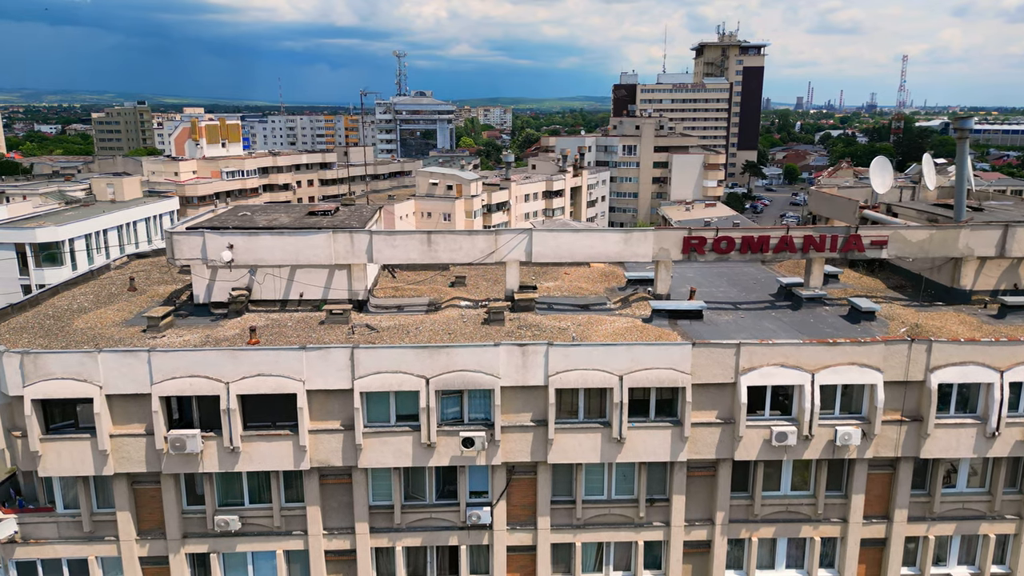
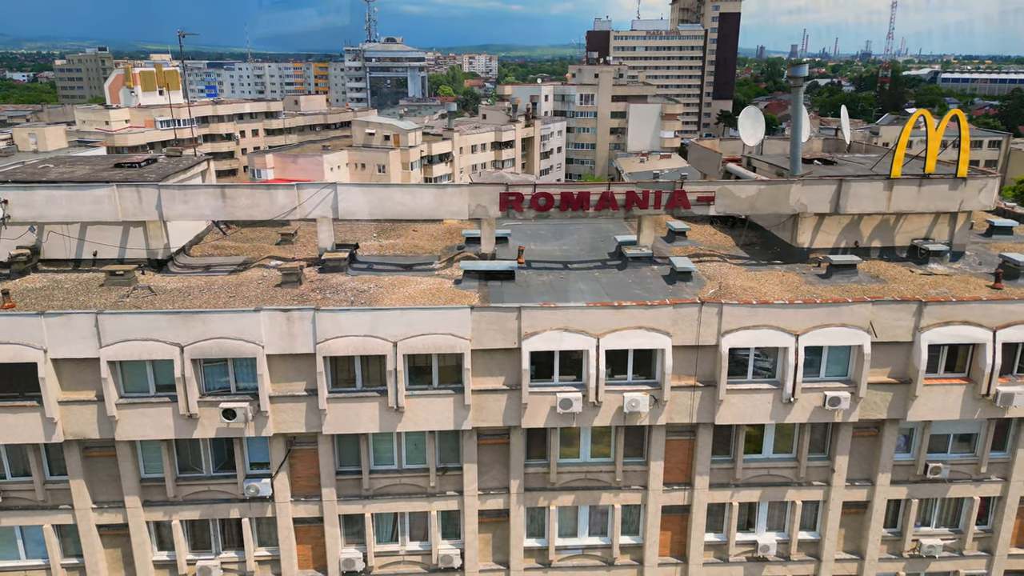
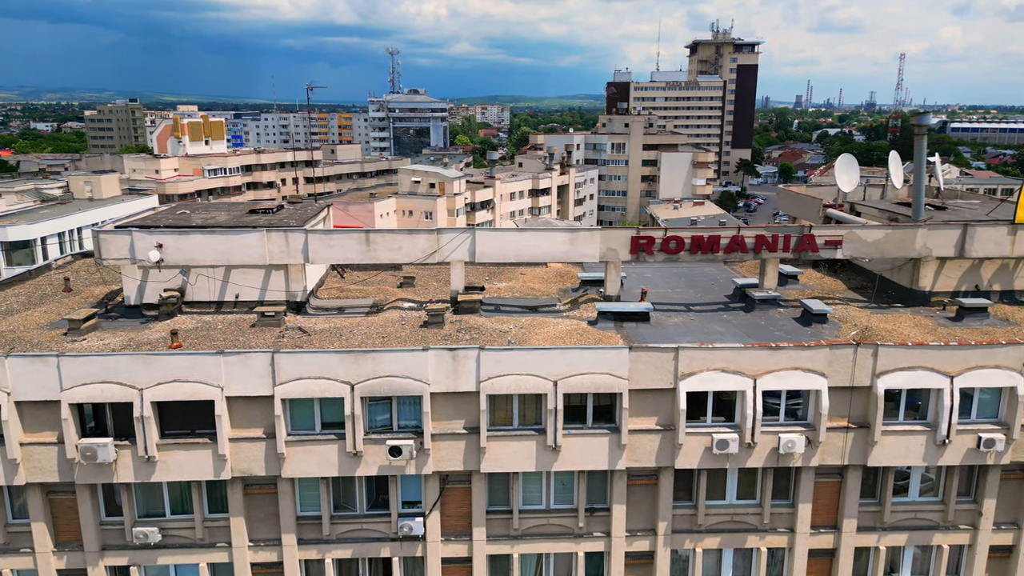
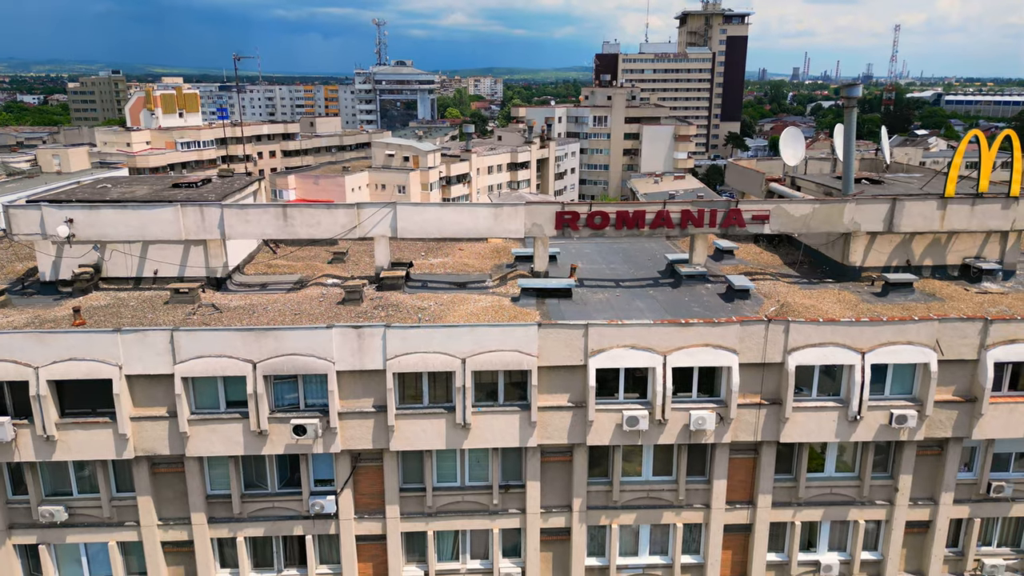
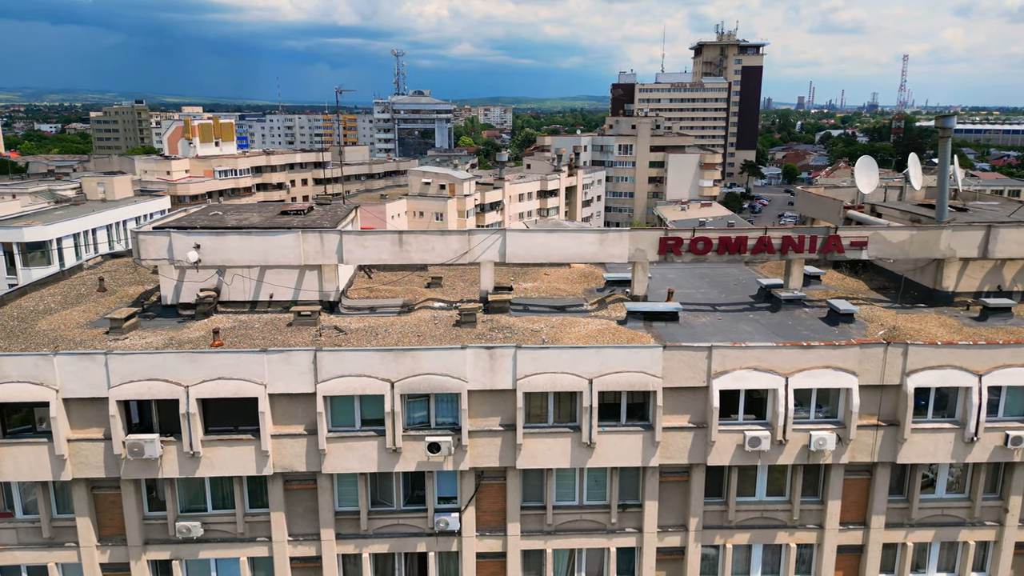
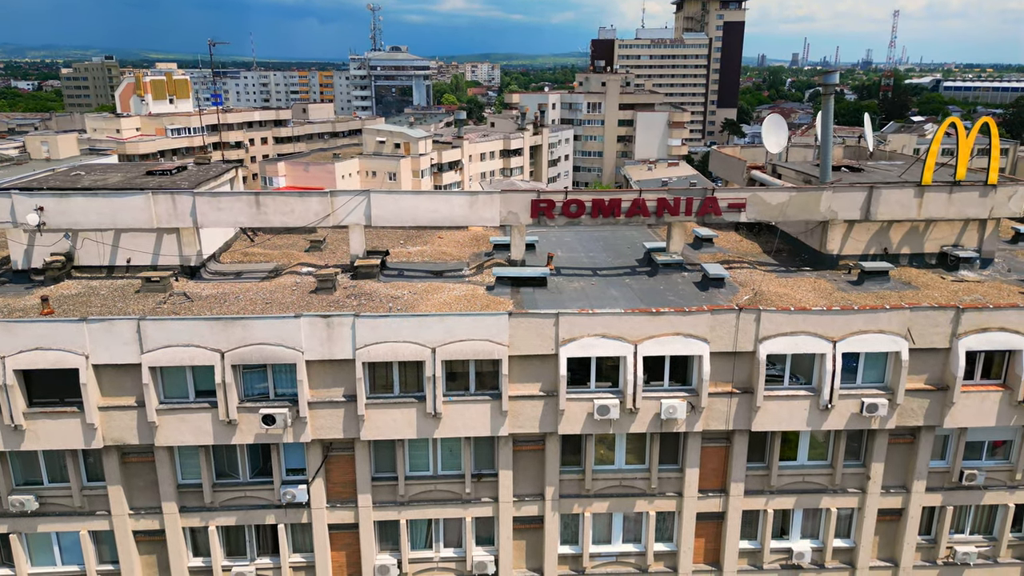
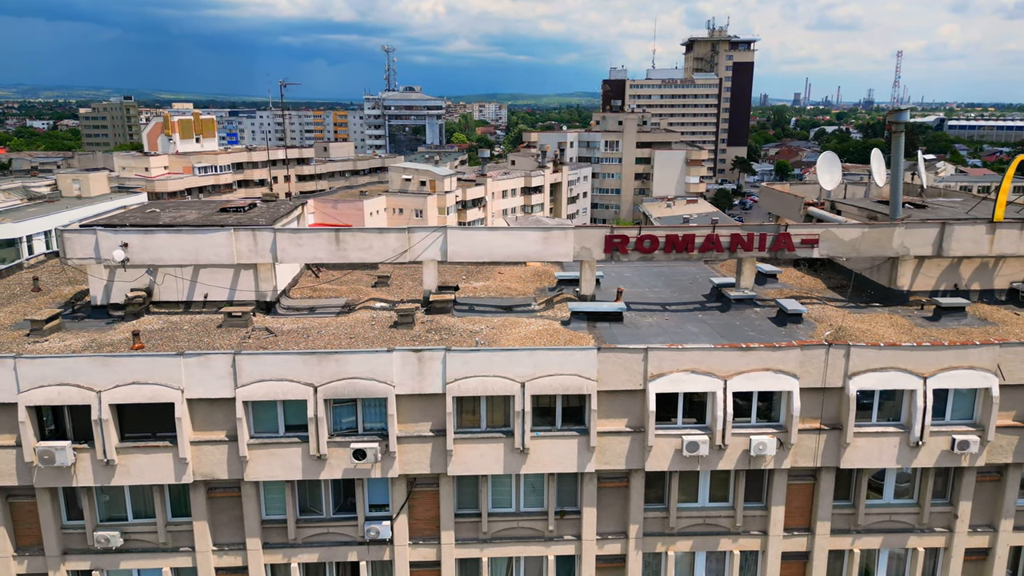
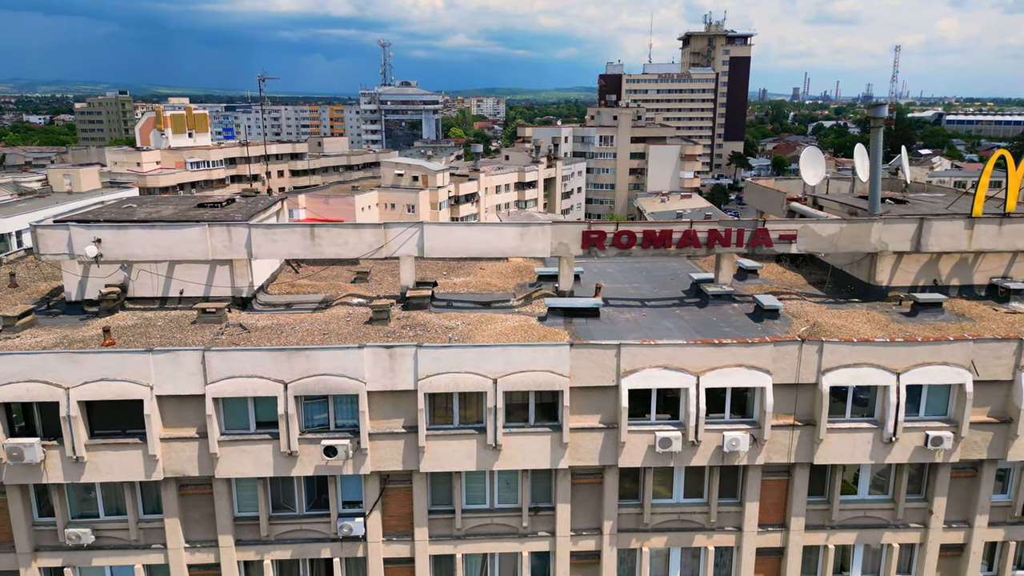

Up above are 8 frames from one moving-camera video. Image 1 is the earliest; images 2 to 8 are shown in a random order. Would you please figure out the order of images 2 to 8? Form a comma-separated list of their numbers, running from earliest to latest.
5, 3, 7, 8, 4, 6, 2
